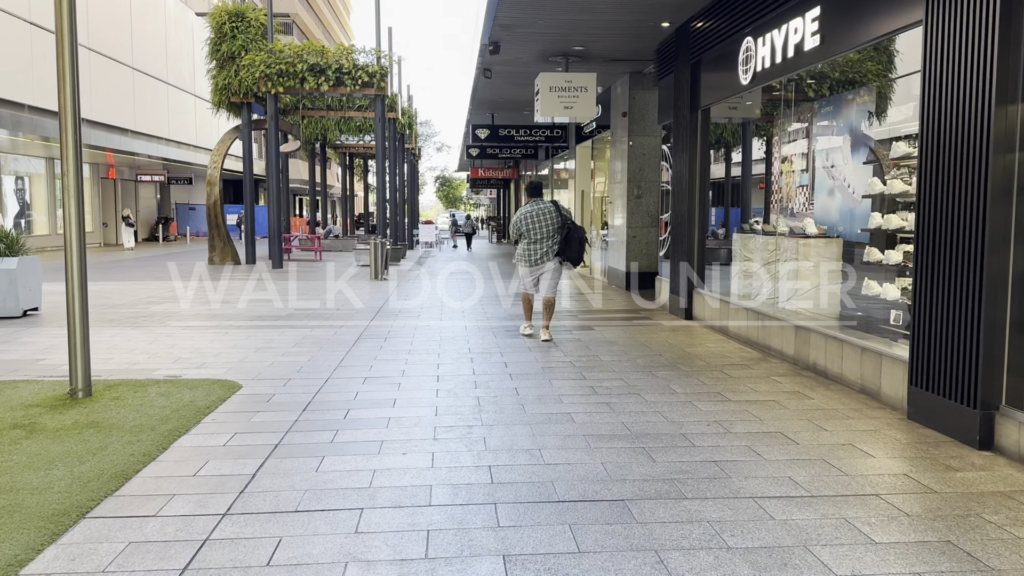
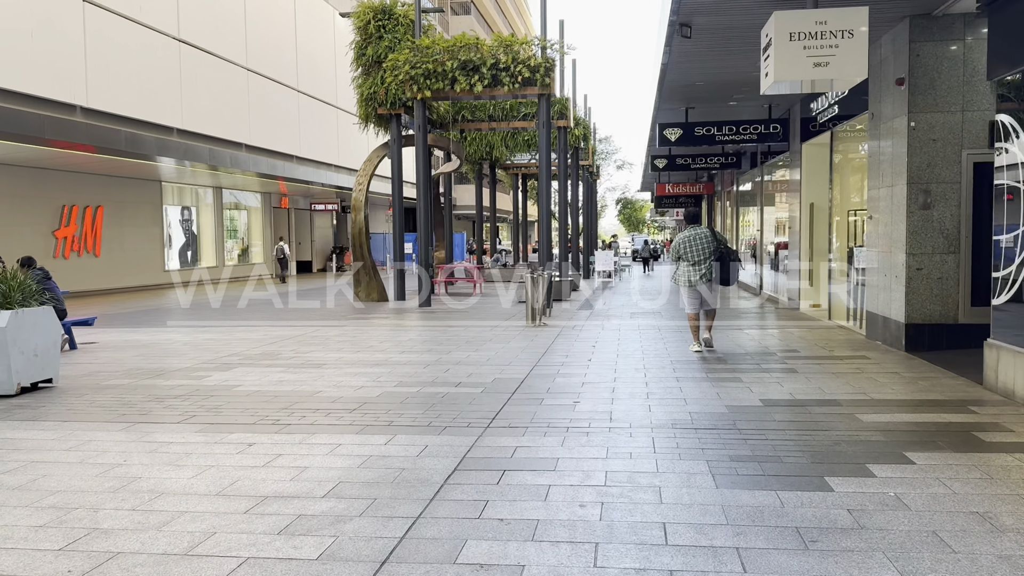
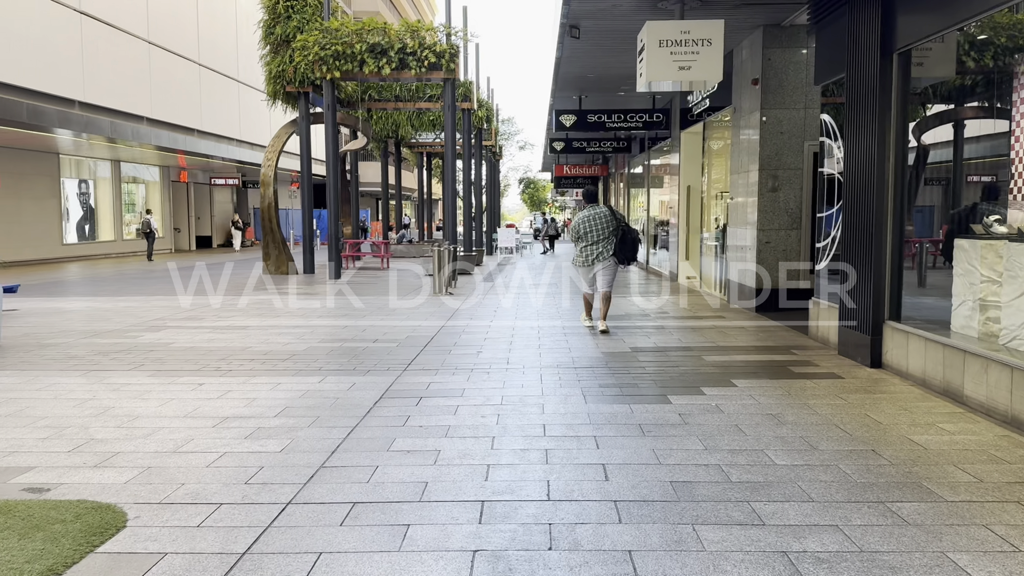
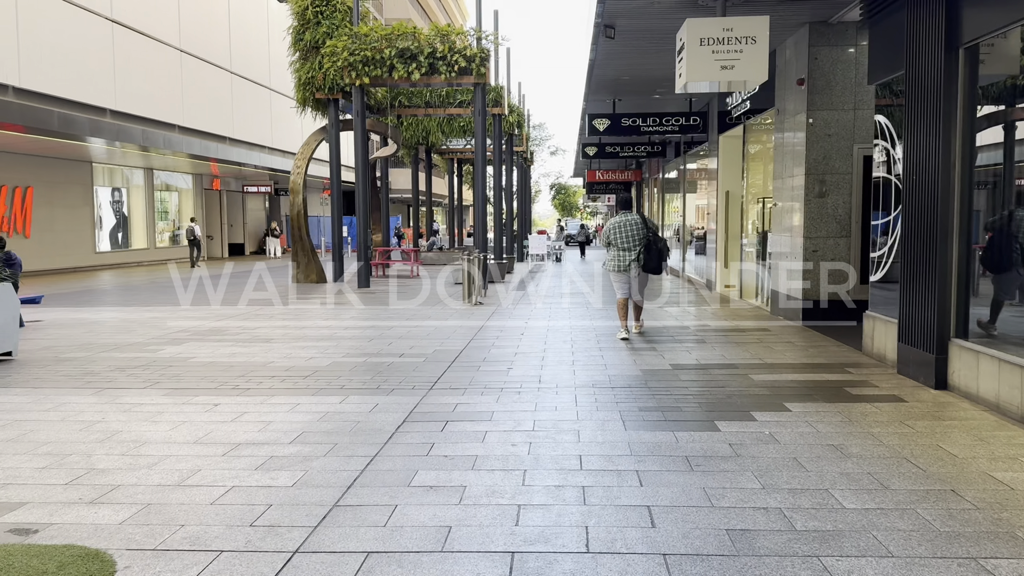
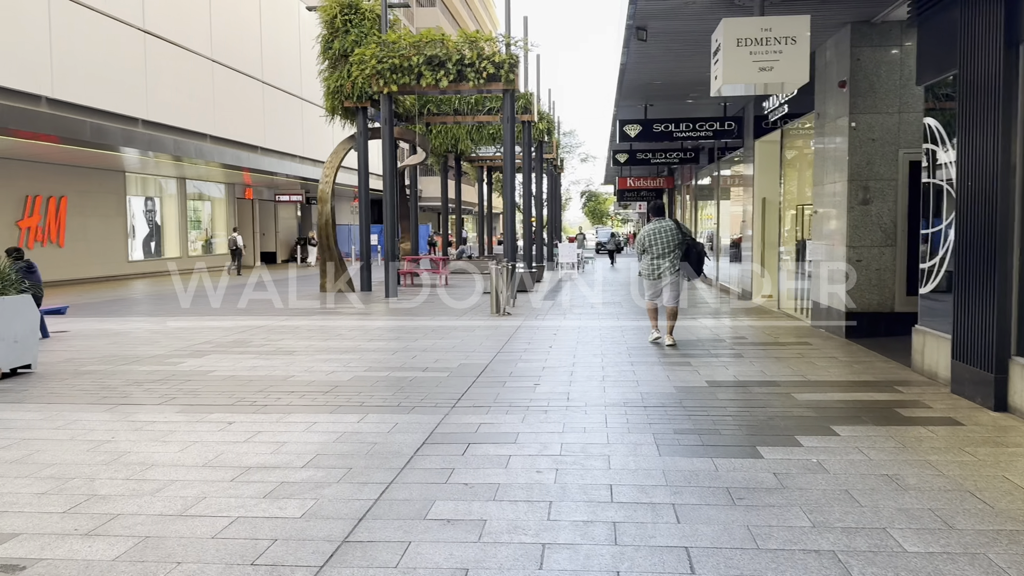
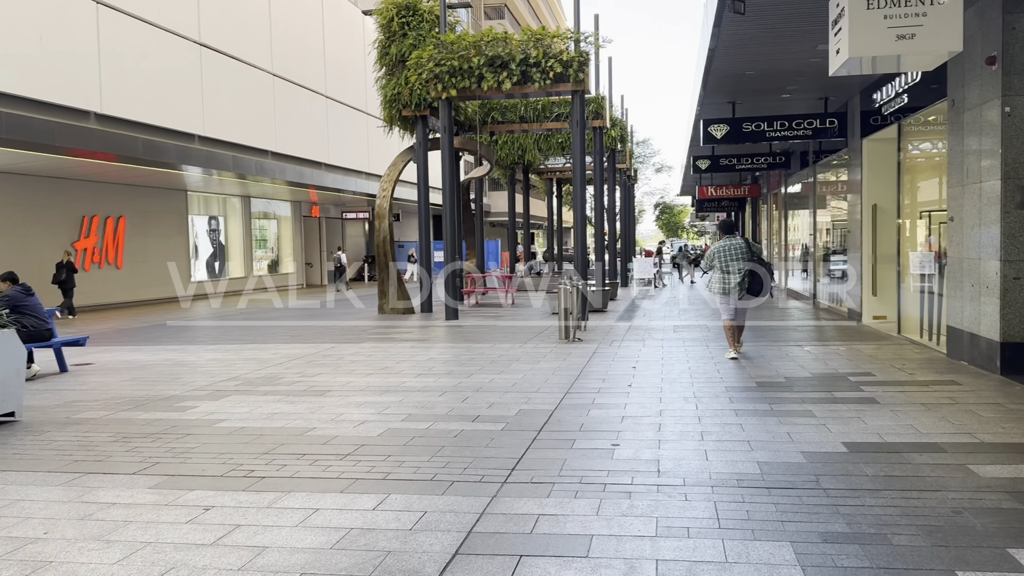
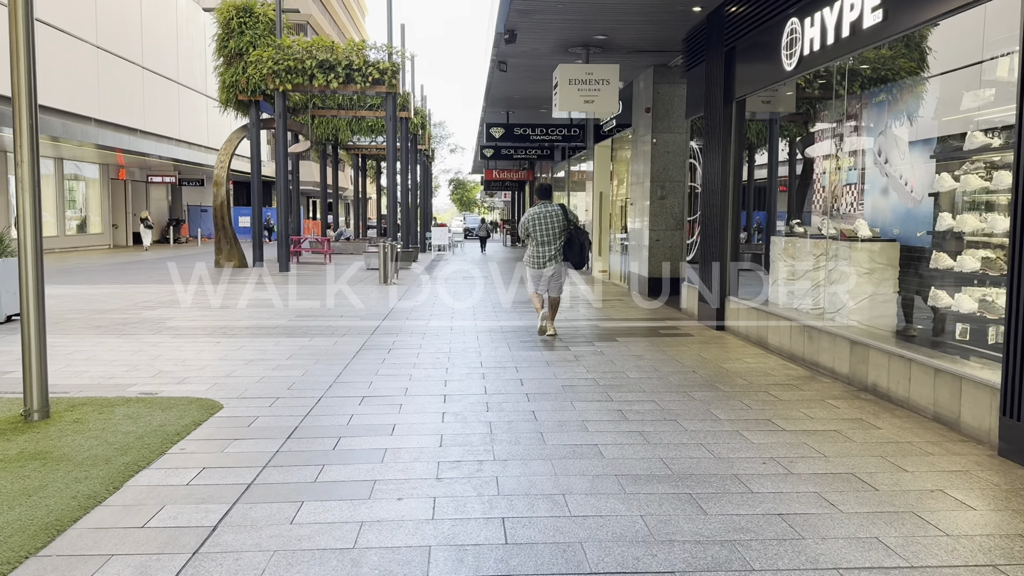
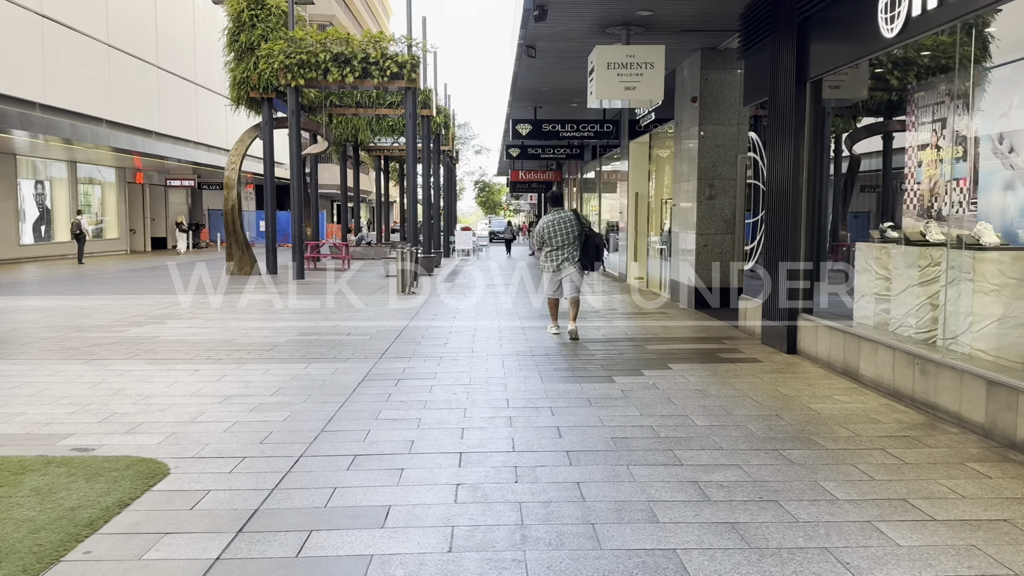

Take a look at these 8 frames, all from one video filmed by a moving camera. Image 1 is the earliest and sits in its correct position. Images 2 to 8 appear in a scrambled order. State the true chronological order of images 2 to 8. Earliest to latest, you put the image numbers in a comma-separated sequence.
7, 8, 3, 4, 5, 2, 6
